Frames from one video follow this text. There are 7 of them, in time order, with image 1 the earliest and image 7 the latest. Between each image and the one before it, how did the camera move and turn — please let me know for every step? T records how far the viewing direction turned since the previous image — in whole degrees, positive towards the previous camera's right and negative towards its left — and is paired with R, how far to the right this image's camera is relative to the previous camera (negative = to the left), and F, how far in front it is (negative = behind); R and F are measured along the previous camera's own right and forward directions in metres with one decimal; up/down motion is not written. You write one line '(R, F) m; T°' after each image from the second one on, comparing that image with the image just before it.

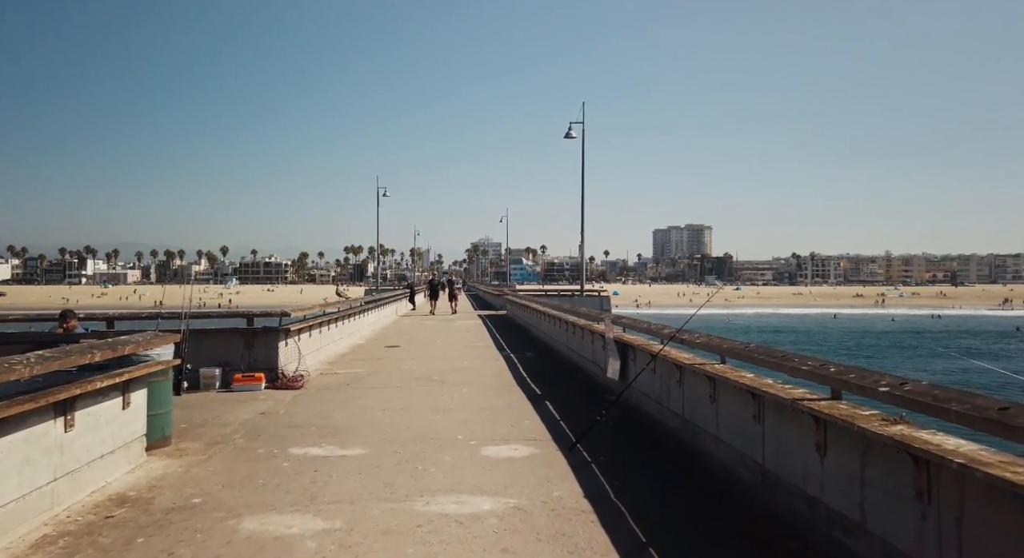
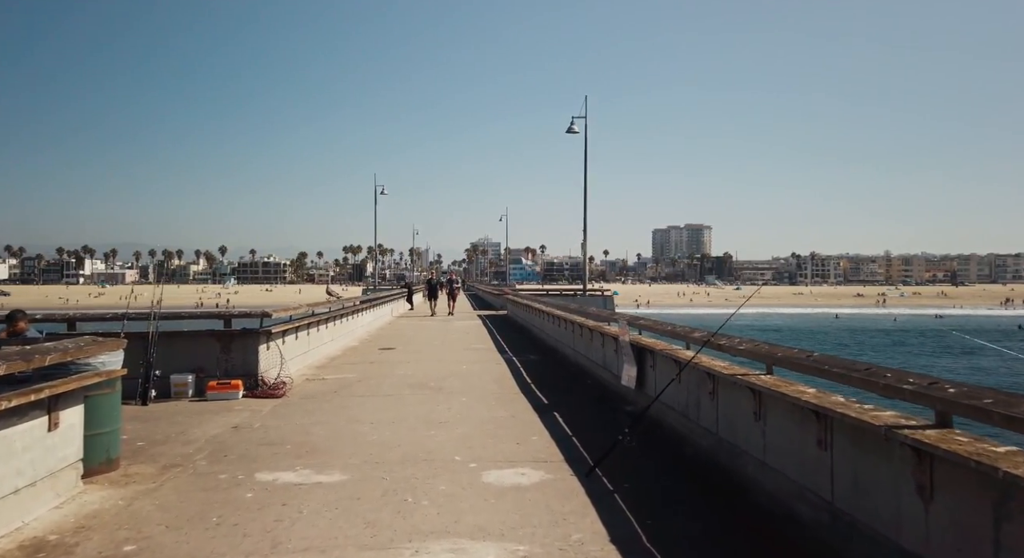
(-0.1, +1.0) m; 0°
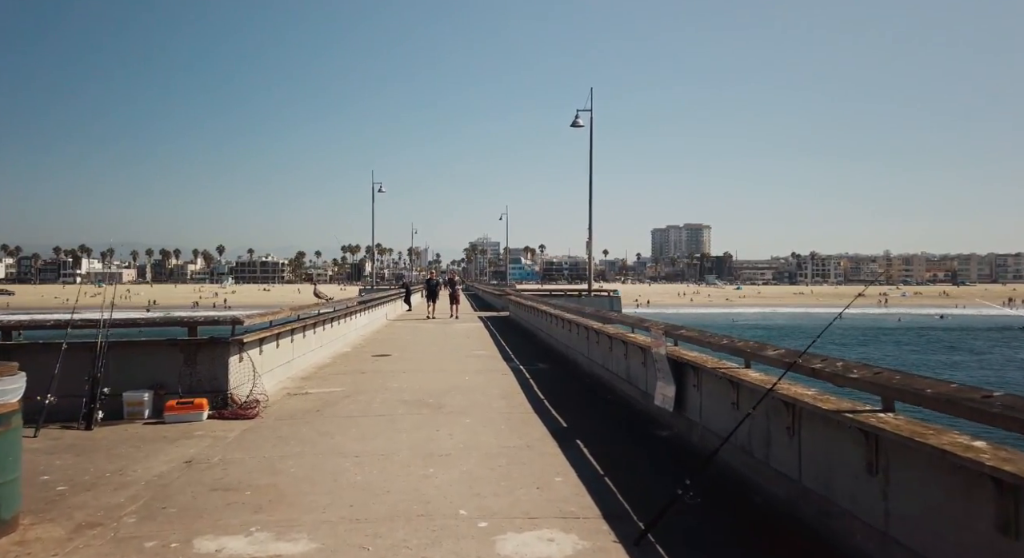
(-0.2, +1.4) m; 0°
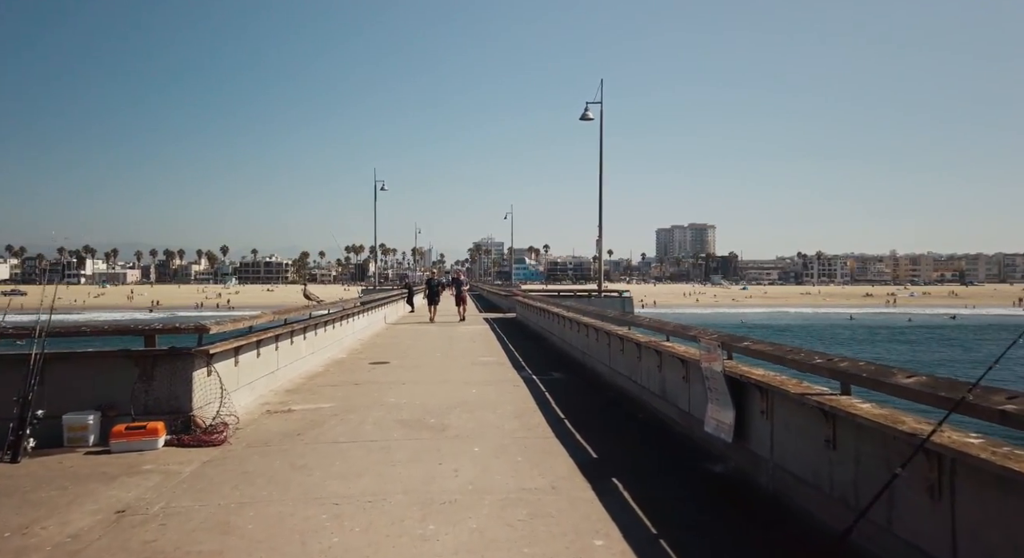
(-0.2, +1.4) m; 0°
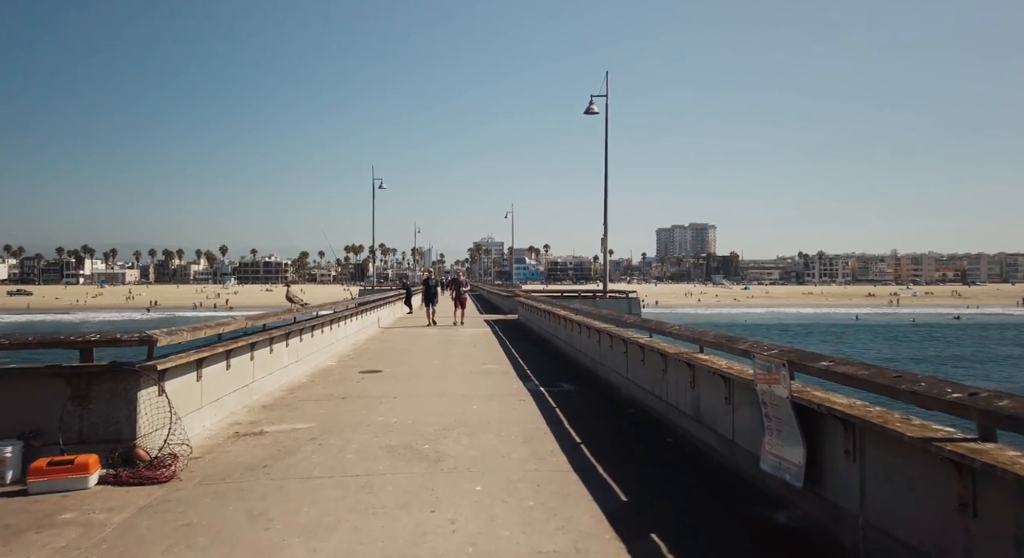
(-0.1, +1.2) m; 0°
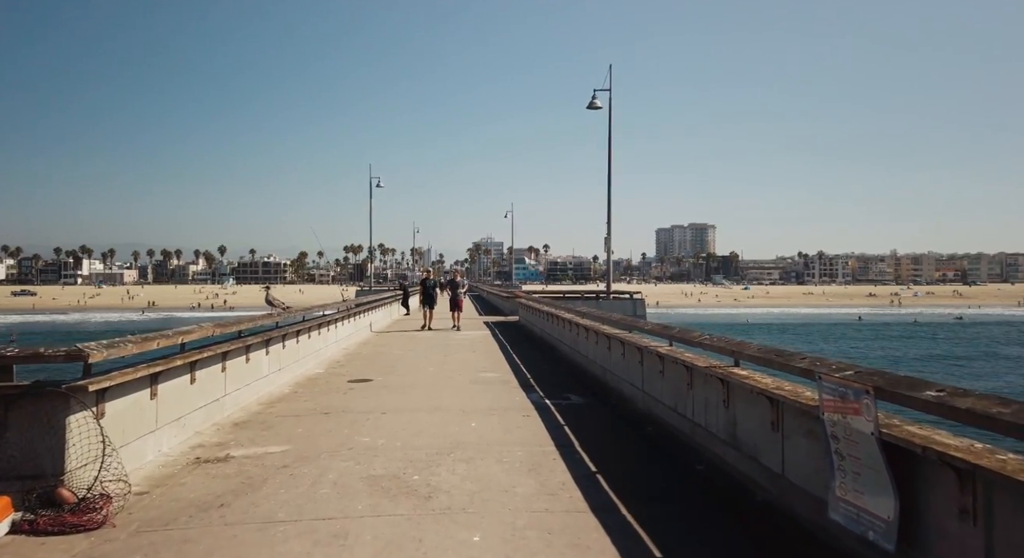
(0.0, +1.0) m; 0°
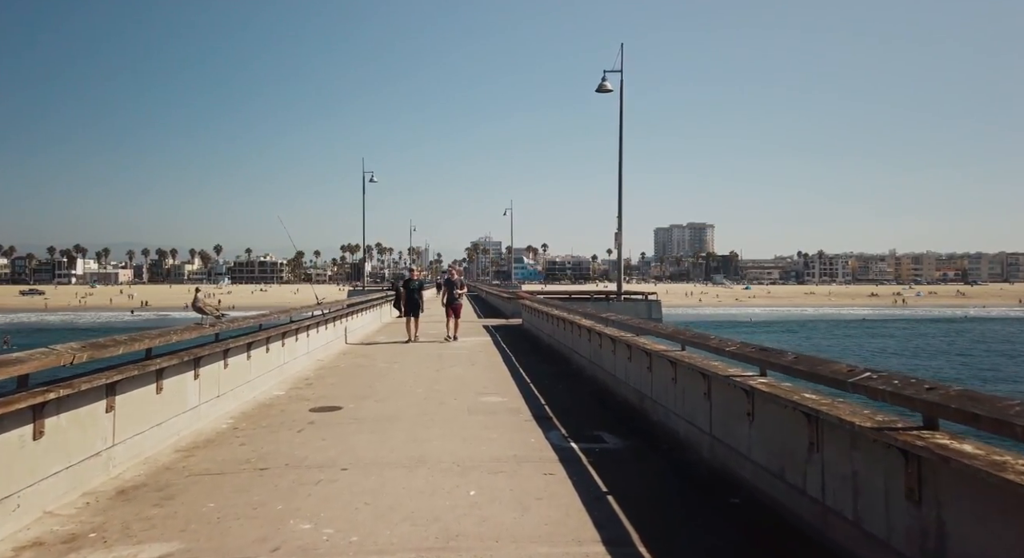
(-0.2, +2.6) m; 0°
